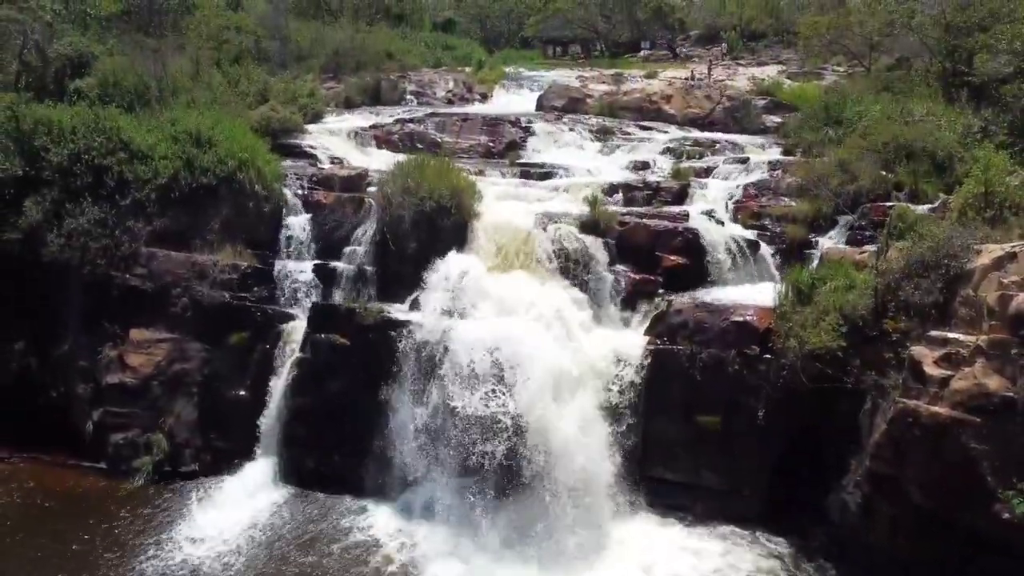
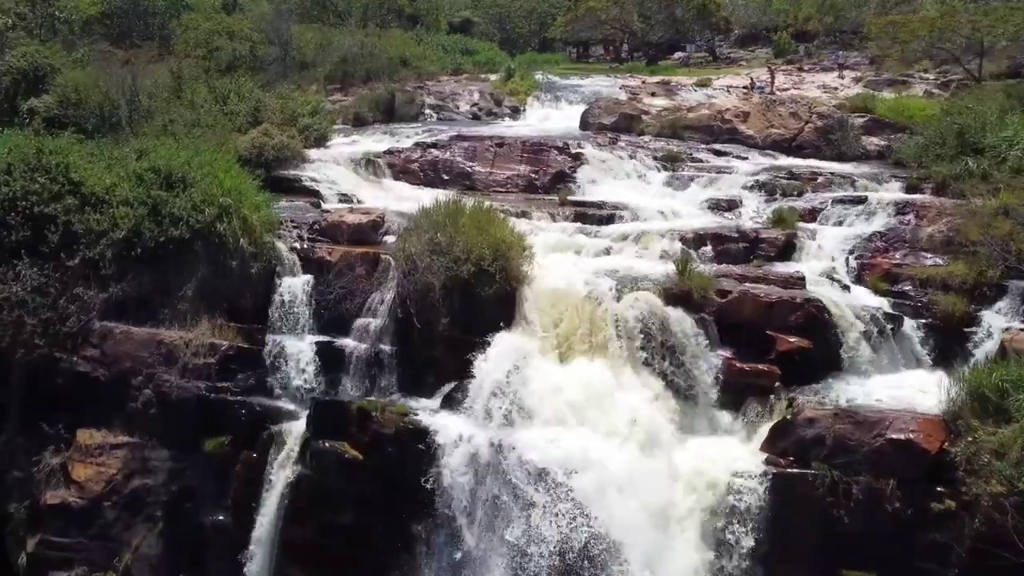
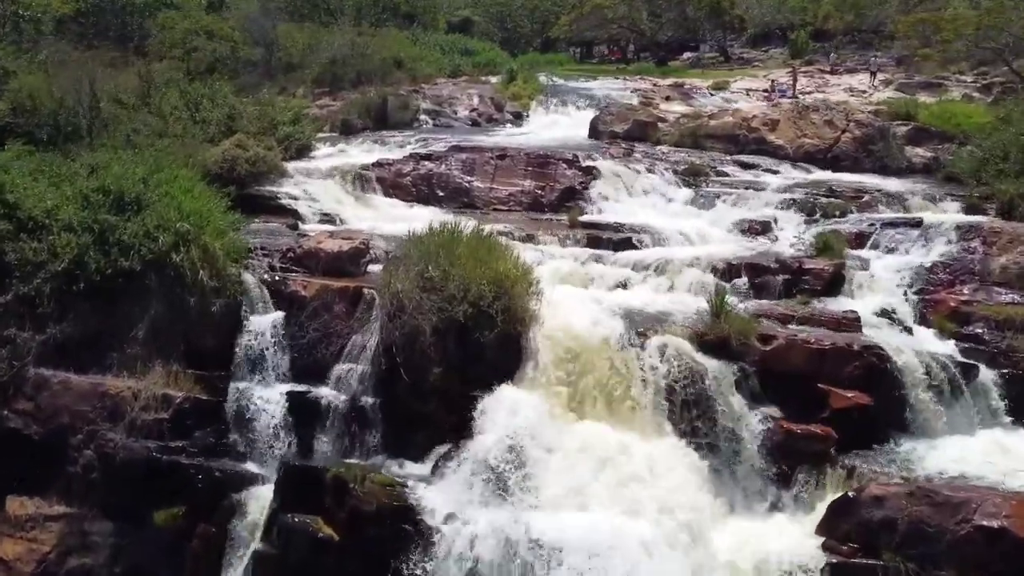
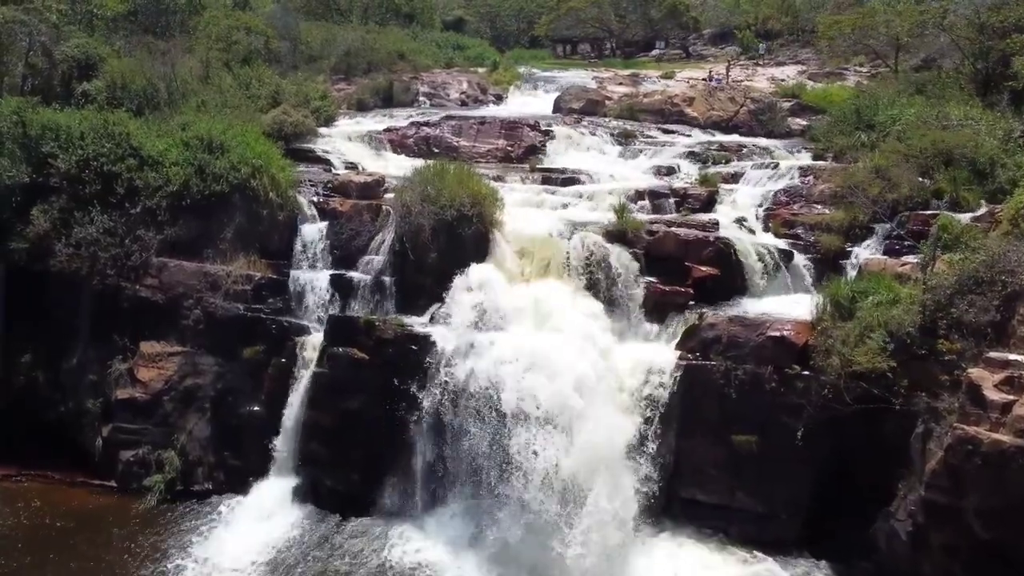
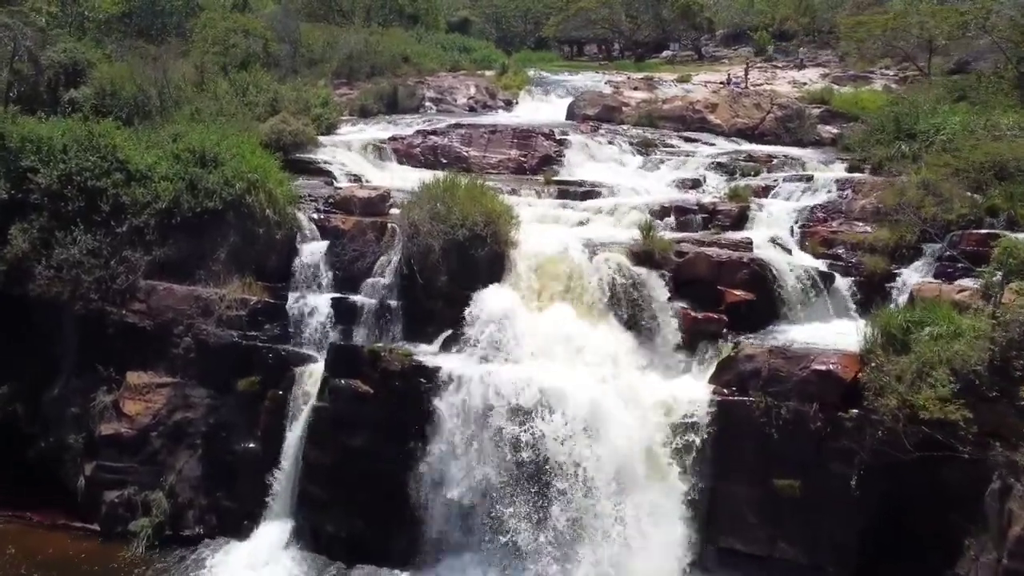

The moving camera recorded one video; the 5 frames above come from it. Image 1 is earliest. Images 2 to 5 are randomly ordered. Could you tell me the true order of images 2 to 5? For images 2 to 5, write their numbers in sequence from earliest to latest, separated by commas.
4, 5, 2, 3
